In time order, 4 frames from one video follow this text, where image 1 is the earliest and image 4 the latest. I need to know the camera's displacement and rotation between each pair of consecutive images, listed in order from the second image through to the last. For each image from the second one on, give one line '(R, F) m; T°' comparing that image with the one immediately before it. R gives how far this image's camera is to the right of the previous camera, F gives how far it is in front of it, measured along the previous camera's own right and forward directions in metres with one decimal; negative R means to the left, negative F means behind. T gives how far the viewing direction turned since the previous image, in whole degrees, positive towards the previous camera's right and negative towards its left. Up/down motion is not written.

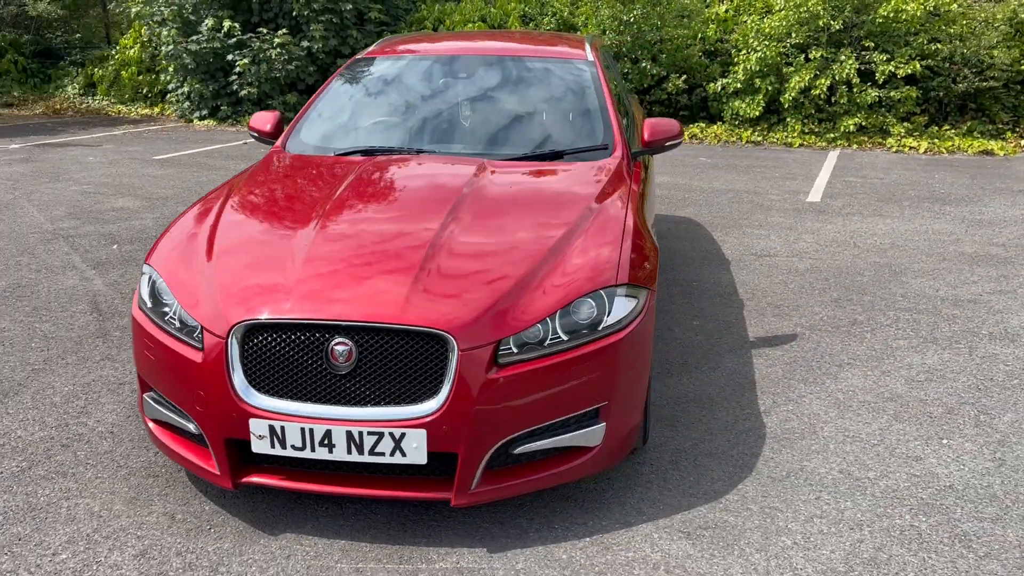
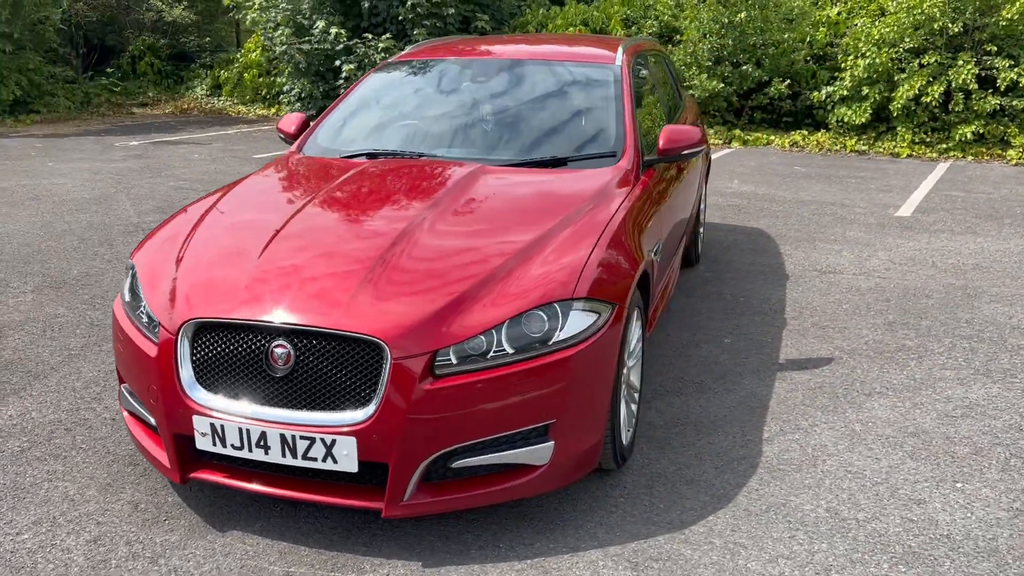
(+0.6, +0.1) m; -8°
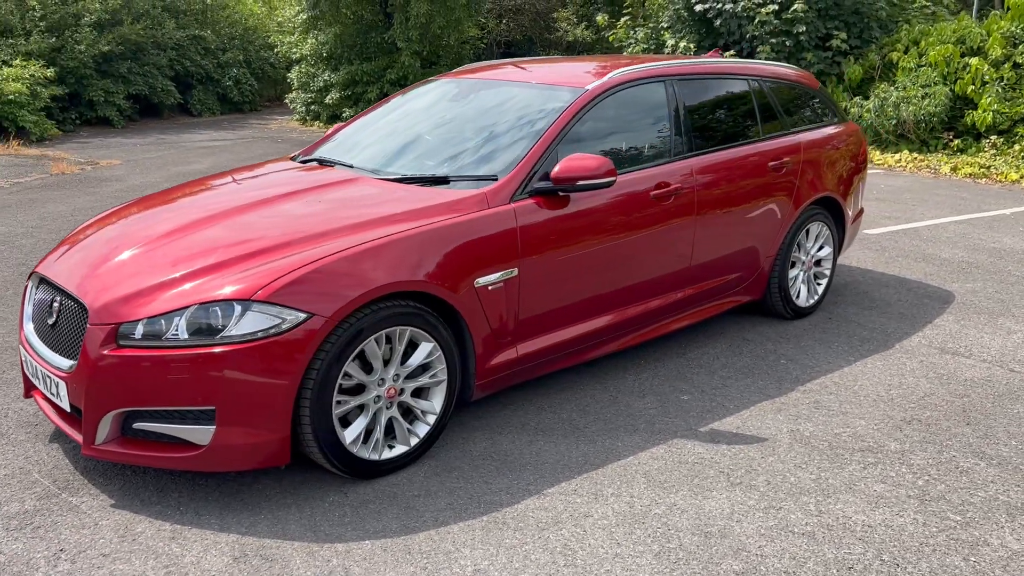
(+2.5, +0.6) m; -30°
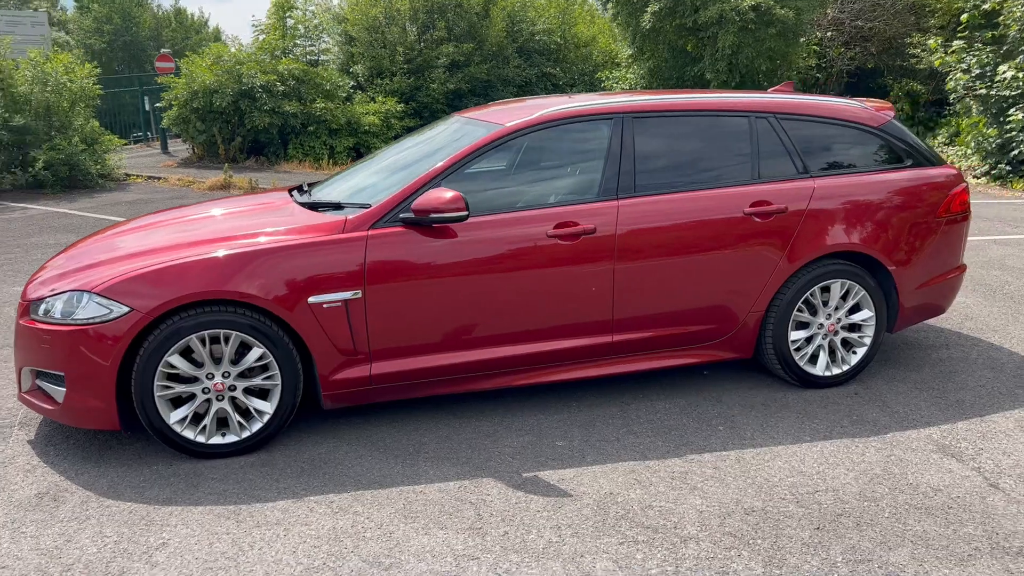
(+2.4, +0.4) m; -27°
